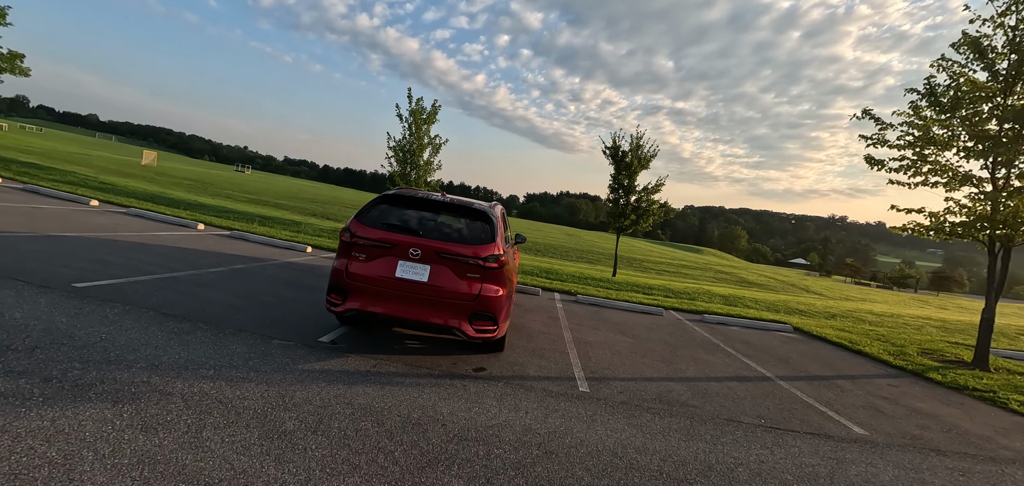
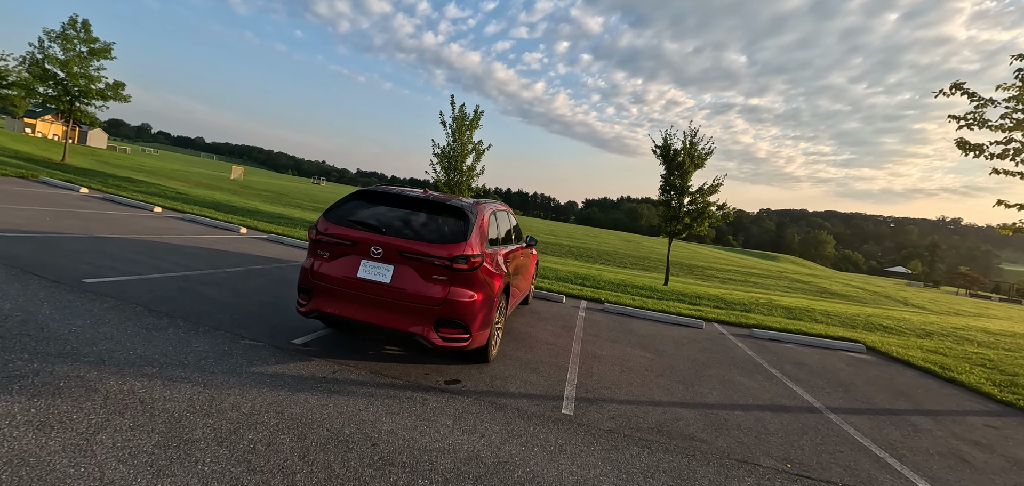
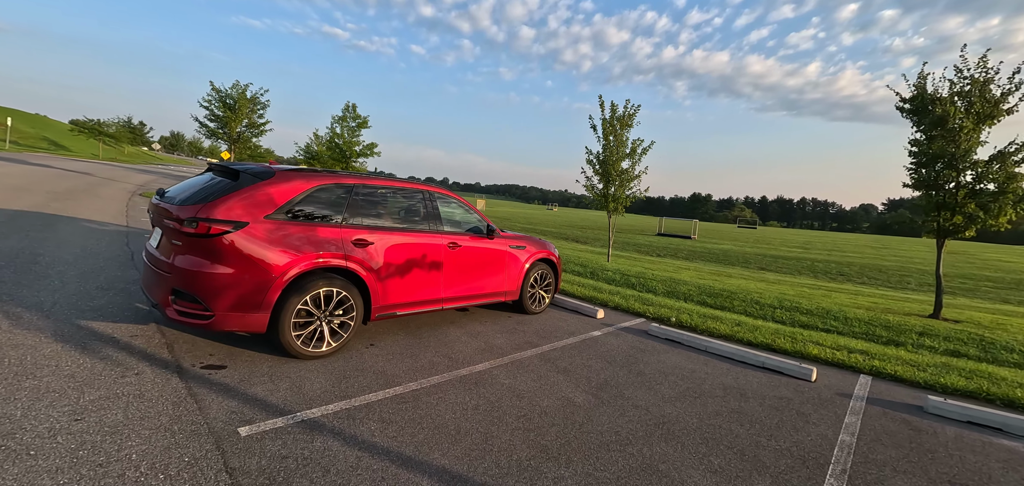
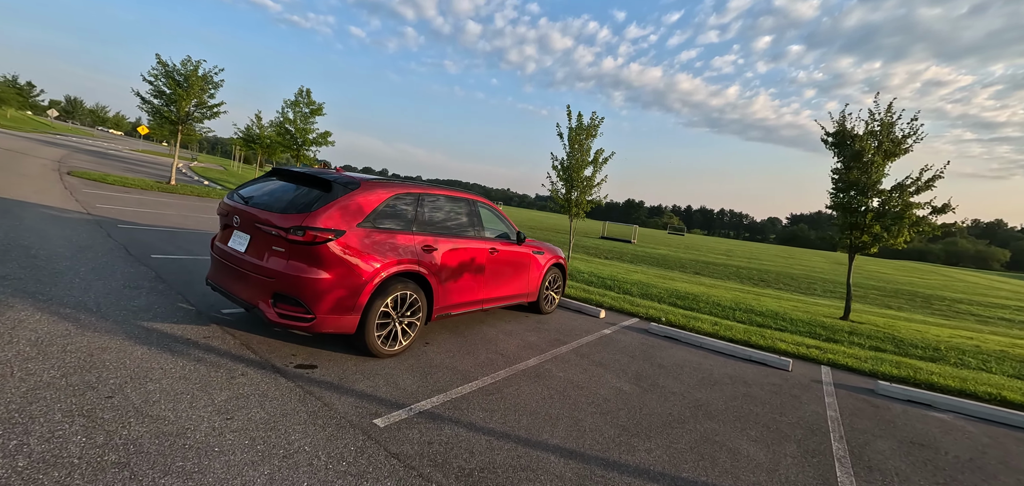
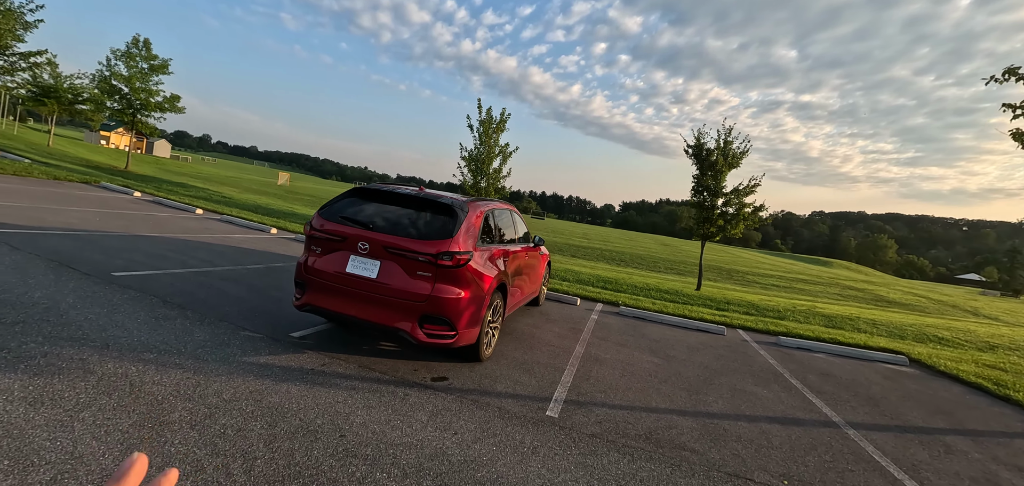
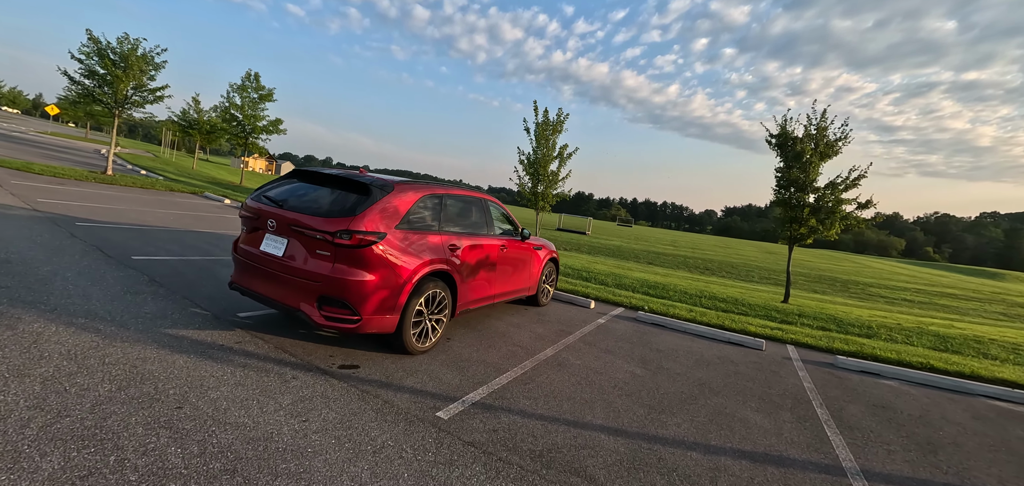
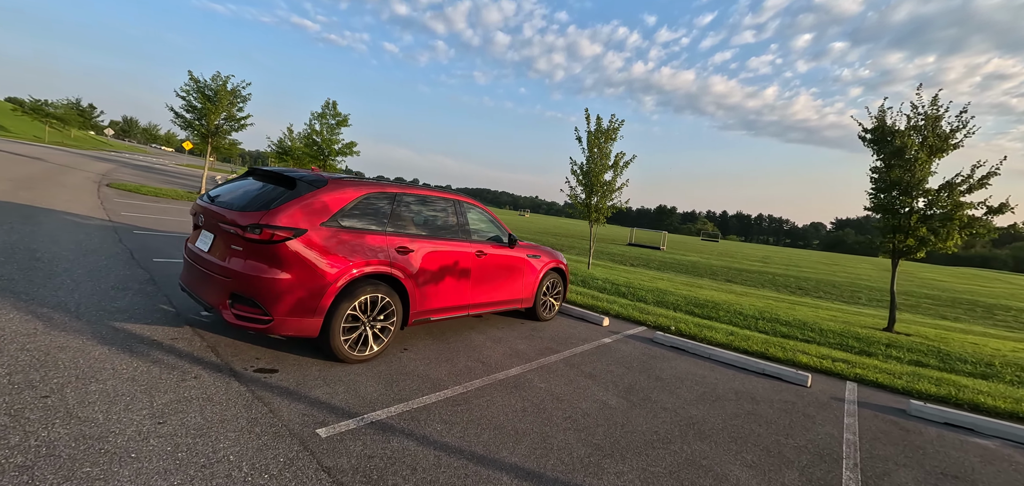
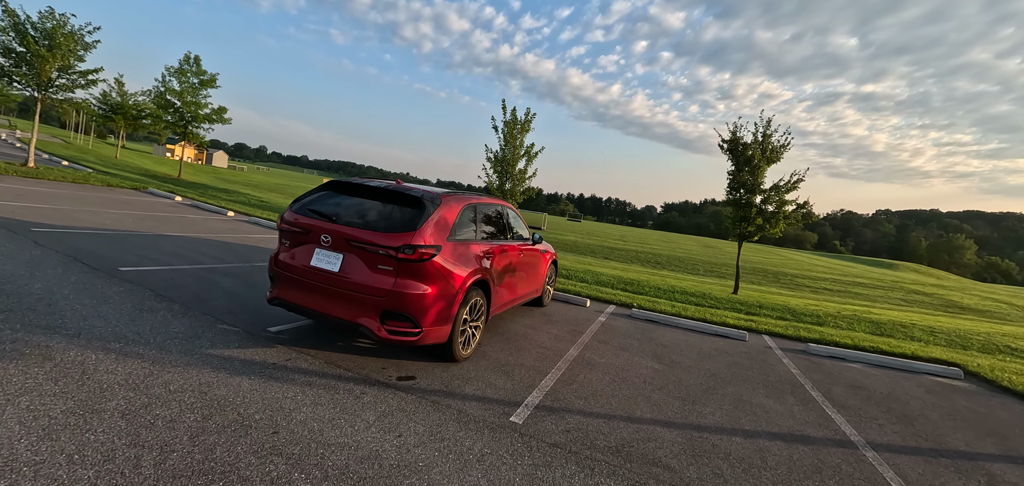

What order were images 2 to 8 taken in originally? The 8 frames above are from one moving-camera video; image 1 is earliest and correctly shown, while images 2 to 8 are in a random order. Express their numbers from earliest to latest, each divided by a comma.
2, 5, 8, 6, 4, 7, 3
